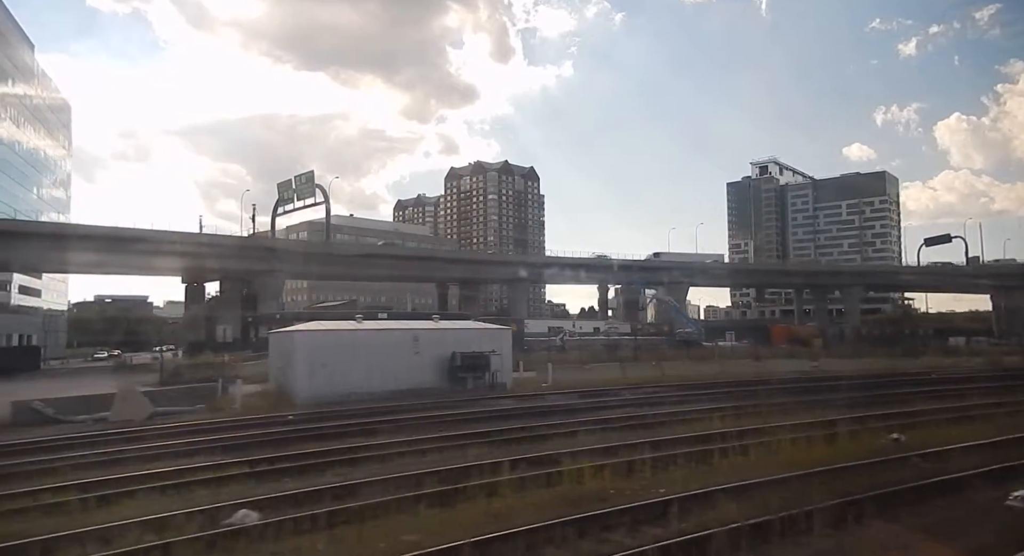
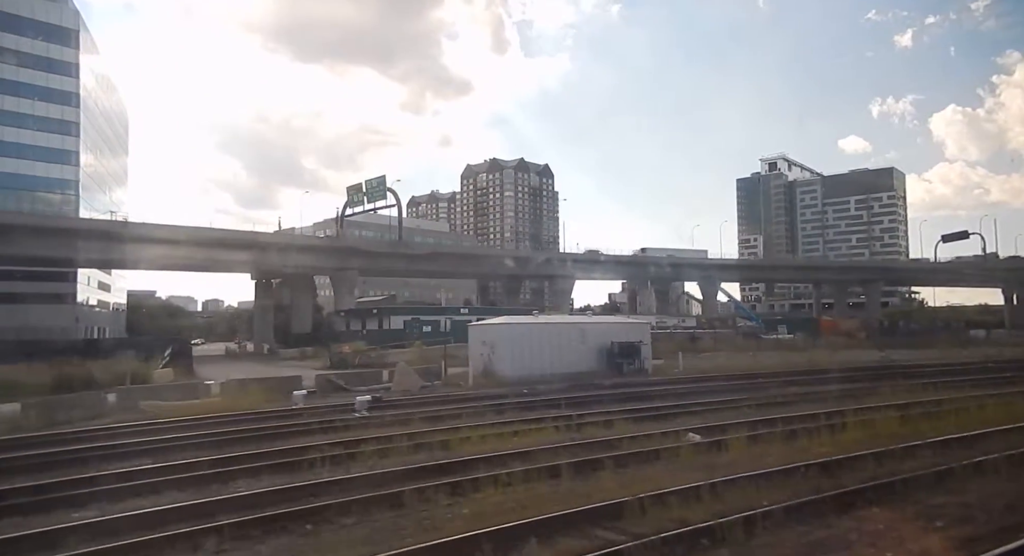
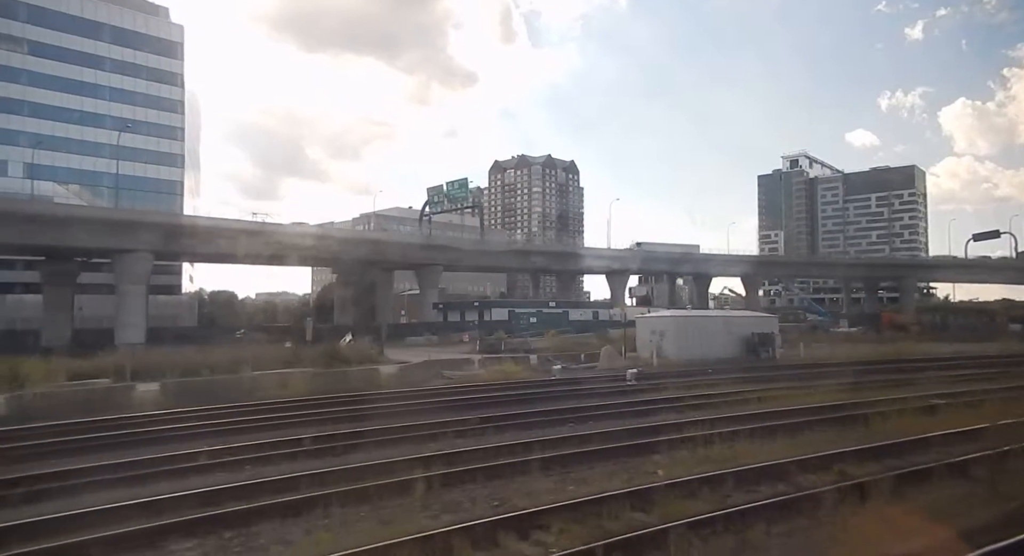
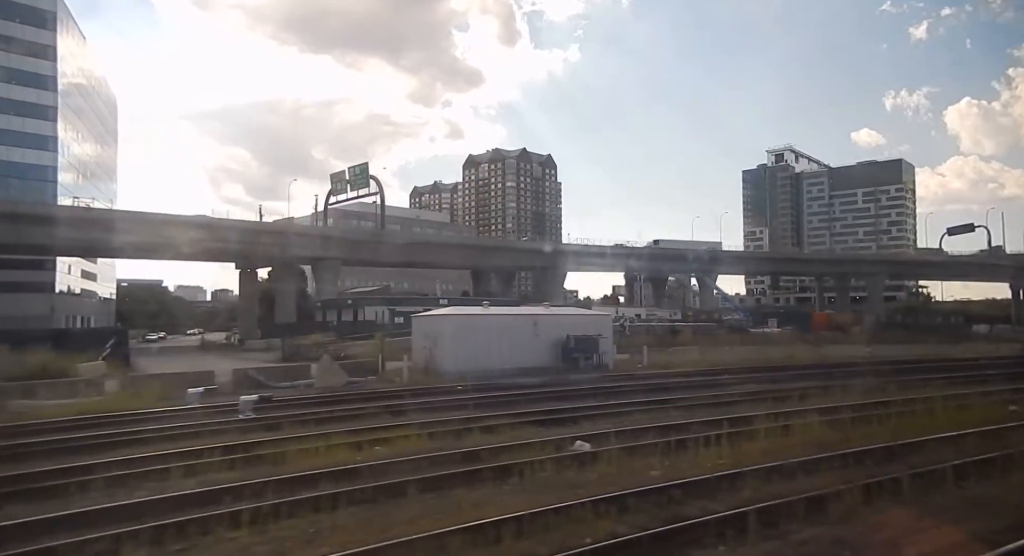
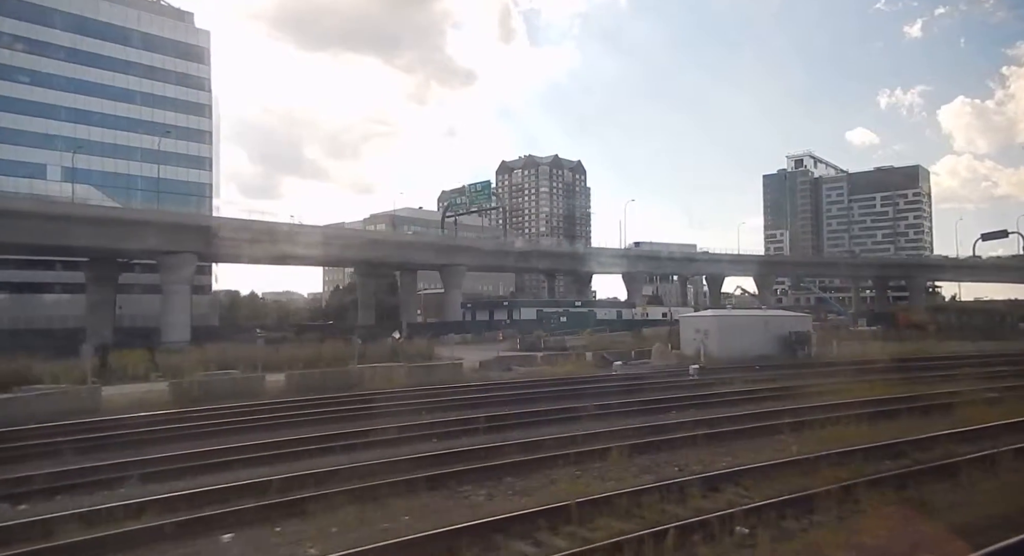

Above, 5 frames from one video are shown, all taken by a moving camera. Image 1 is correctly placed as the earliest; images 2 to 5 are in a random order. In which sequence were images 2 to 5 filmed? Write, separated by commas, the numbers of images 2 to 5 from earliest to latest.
4, 2, 3, 5
